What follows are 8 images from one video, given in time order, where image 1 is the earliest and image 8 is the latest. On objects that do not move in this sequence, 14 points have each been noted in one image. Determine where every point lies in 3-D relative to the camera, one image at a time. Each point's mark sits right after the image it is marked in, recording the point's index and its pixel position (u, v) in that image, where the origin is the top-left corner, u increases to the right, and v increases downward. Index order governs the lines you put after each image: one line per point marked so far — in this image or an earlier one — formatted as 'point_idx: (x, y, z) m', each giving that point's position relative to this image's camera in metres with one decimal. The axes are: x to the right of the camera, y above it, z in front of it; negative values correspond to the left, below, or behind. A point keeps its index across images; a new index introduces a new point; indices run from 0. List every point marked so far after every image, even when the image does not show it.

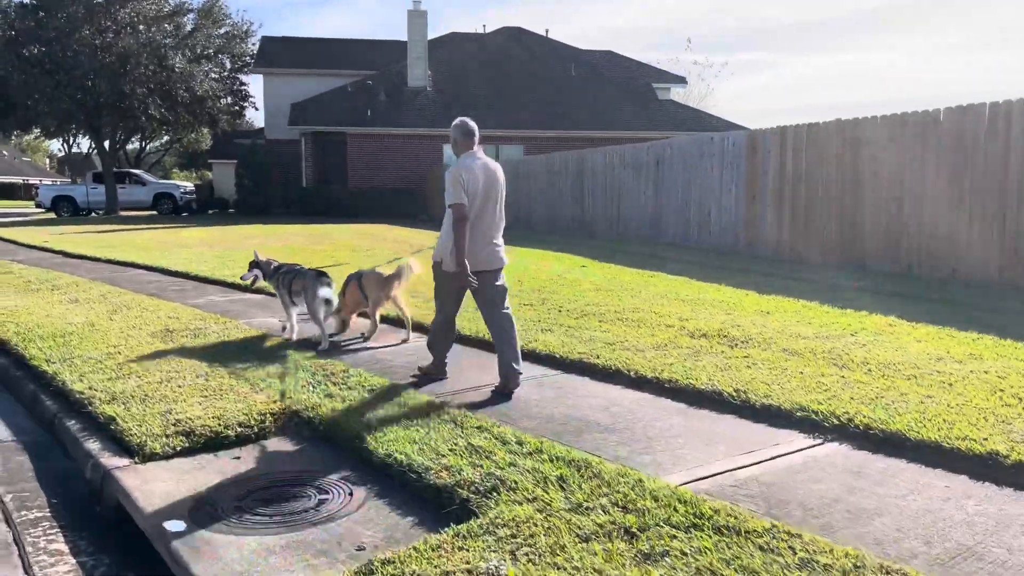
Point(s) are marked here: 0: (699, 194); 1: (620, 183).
0: (+3.2, +1.6, +13.7) m
1: (+2.2, +2.1, +16.4) m
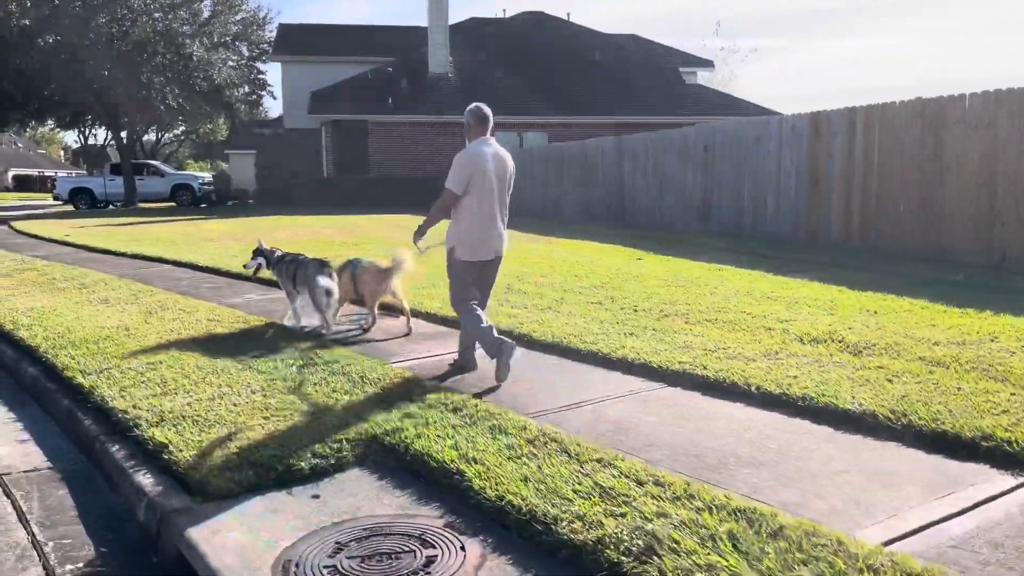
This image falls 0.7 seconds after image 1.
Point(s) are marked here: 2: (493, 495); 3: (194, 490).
0: (+3.9, +1.7, +12.9) m
1: (+2.9, +2.3, +15.7) m
2: (-0.1, -0.9, +3.4) m
3: (-1.5, -0.9, +3.7) m
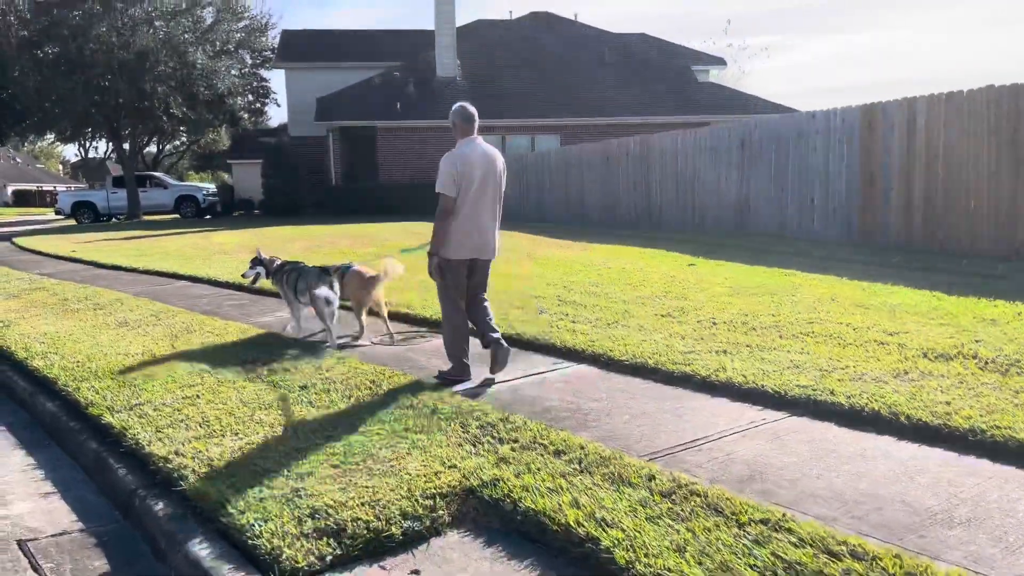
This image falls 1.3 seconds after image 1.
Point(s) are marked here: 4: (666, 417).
0: (+4.3, +1.7, +12.3) m
1: (+3.4, +2.2, +15.0) m
2: (+0.4, -0.9, +2.7) m
3: (-0.9, -1.0, +3.0) m
4: (+0.8, -0.7, +4.4) m
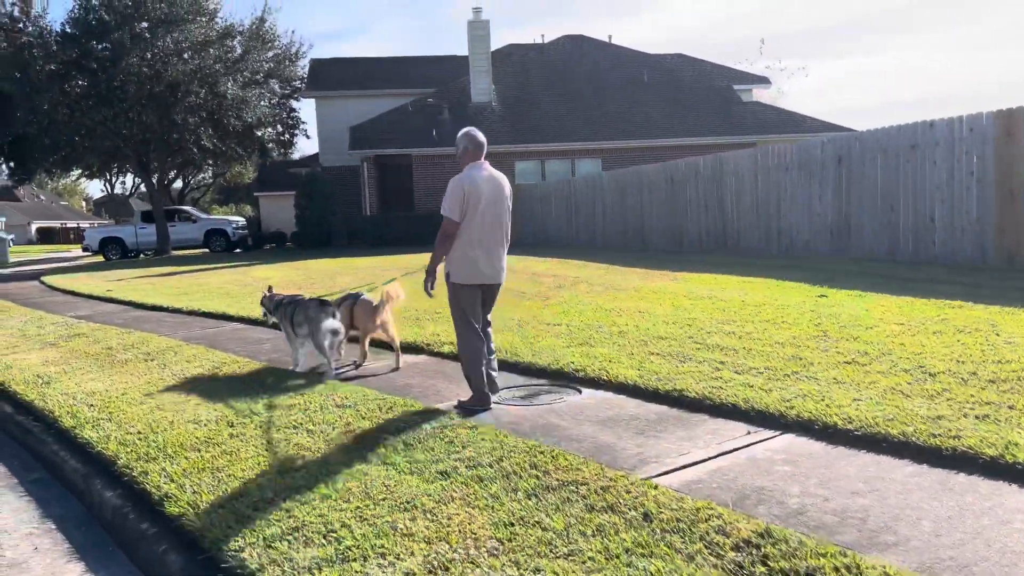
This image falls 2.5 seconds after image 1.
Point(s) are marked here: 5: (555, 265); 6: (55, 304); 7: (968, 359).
0: (+5.5, +1.2, +11.0) m
1: (+4.5, +1.7, +13.8) m
2: (+1.4, -1.1, +1.4) m
3: (0.0, -1.2, +1.8) m
4: (+1.8, -0.9, +3.1) m
5: (+0.8, +0.4, +15.0) m
6: (-8.1, -0.3, +14.5) m
7: (+3.0, -0.5, +5.2) m
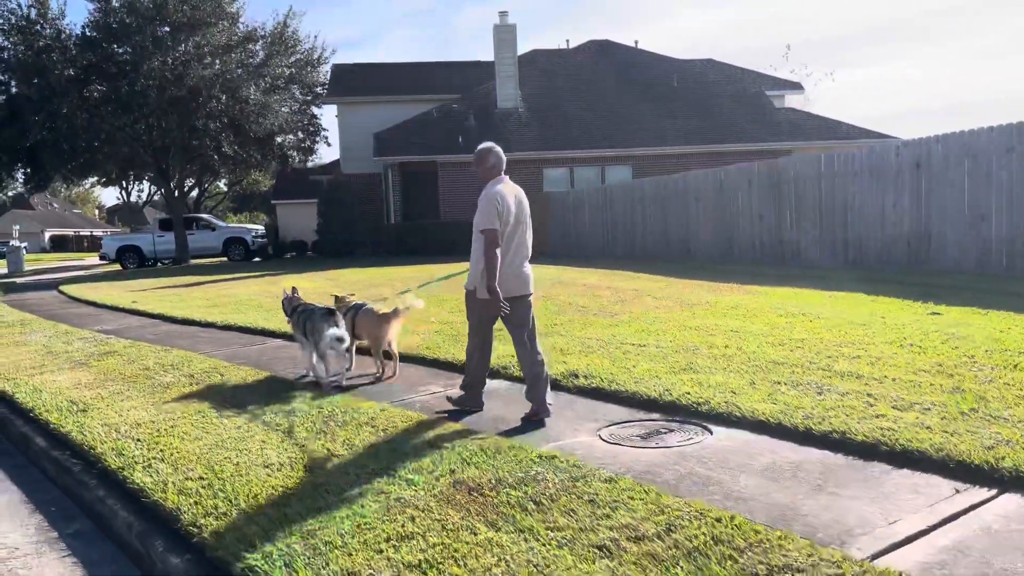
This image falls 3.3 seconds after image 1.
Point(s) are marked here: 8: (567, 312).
0: (+6.2, +1.1, +10.2) m
1: (+5.3, +1.5, +13.0) m
2: (+2.1, -1.2, +0.6) m
3: (+0.7, -1.3, +1.0) m
4: (+2.5, -1.0, +2.3) m
5: (+1.6, +0.2, +14.2) m
6: (-7.3, -0.5, +13.7) m
7: (+3.7, -0.6, +4.4) m
8: (+0.7, -0.3, +10.1) m
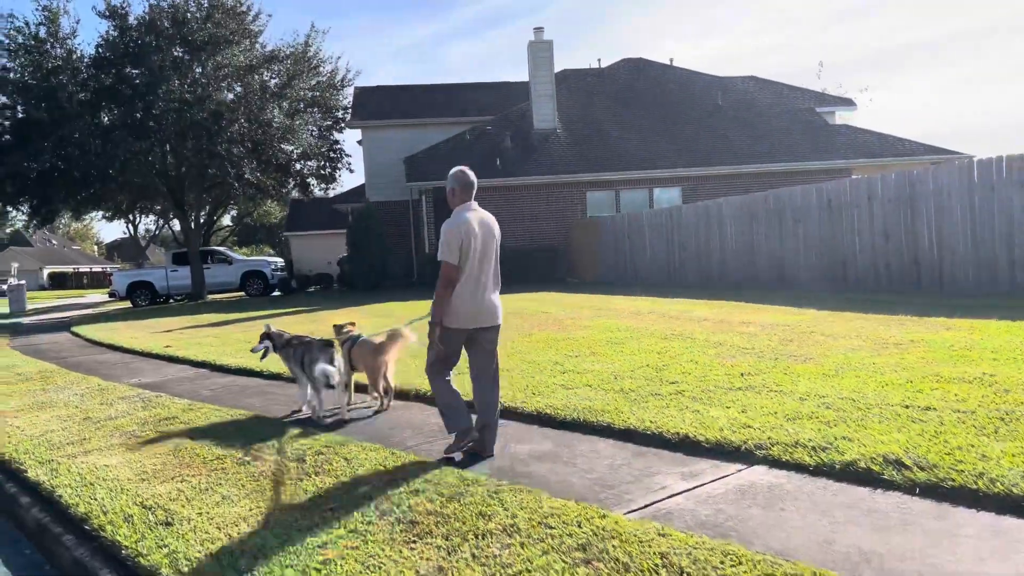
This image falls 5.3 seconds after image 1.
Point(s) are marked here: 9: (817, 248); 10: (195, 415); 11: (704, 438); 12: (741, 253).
0: (+7.7, +0.8, +8.2) m
1: (+6.8, +1.0, +11.0) m
2: (+3.6, -1.2, -1.4) m
3: (+2.3, -1.4, -1.1) m
4: (+4.0, -1.1, +0.3) m
5: (+3.1, -0.3, +12.2) m
6: (-5.8, -1.1, +11.7) m
7: (+5.2, -0.7, +2.3) m
8: (+2.2, -0.7, +8.1) m
9: (+5.6, +0.7, +14.9) m
10: (-2.8, -1.1, +7.1) m
11: (+1.2, -1.0, +5.1) m
12: (+4.9, +0.8, +17.5) m
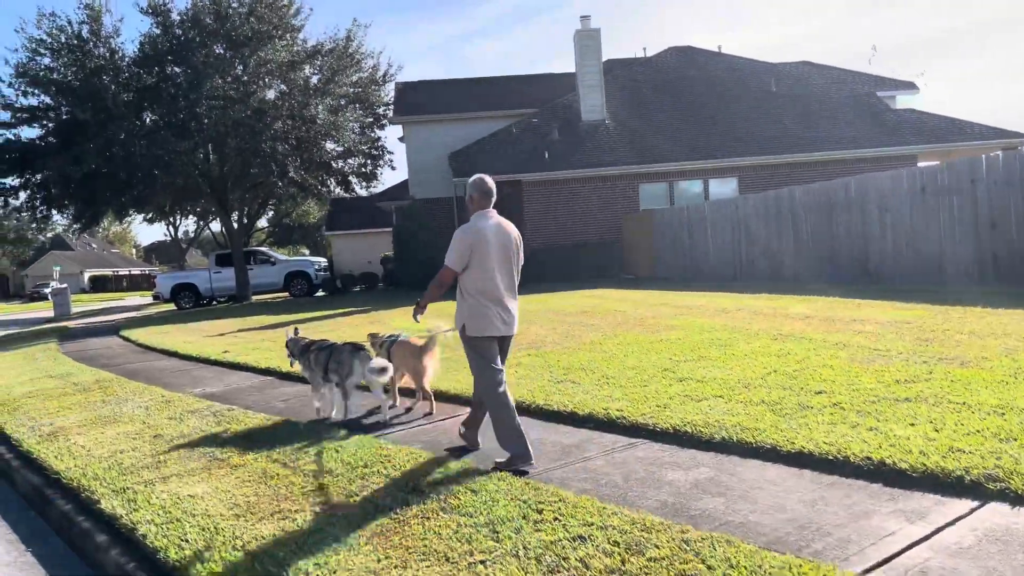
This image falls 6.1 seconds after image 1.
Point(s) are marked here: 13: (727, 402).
0: (+8.7, +0.9, +7.1) m
1: (+7.9, +1.2, +9.9) m
2: (+4.2, -1.2, -2.4) m
3: (+2.9, -1.4, -2.0) m
4: (+4.7, -1.0, -0.7) m
5: (+4.2, -0.2, +11.2) m
6: (-4.7, -1.2, +11.1) m
7: (+5.9, -0.6, +1.3) m
8: (+3.2, -0.6, +7.2) m
9: (+6.8, +0.9, +13.8) m
10: (-1.9, -1.2, +6.4) m
11: (+2.1, -0.9, +4.3) m
12: (+6.2, +0.9, +16.5) m
13: (+1.6, -0.9, +6.1) m
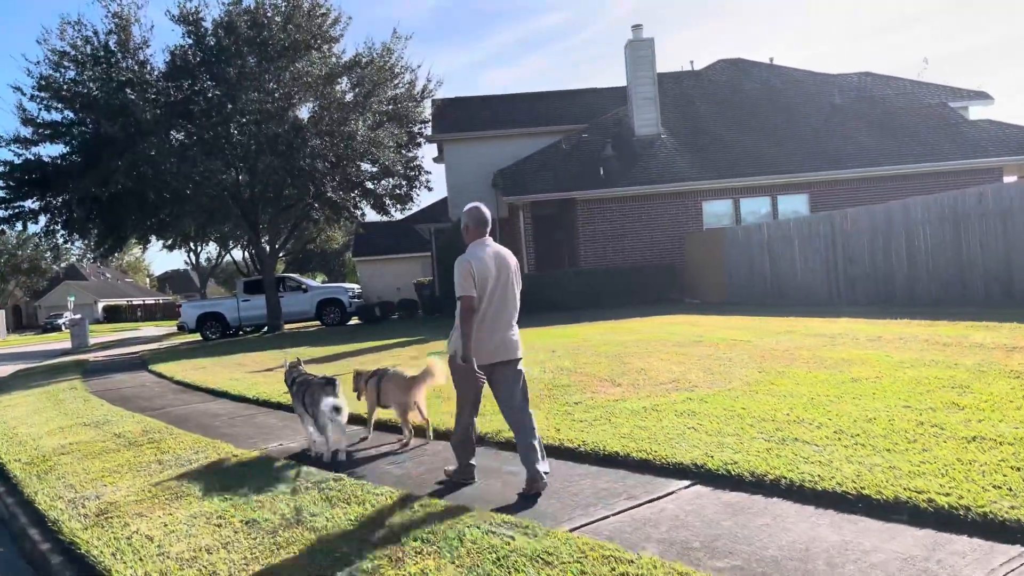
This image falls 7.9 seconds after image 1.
0: (+10.1, +0.8, +5.1) m
1: (+9.3, +1.0, +8.0) m
2: (+5.6, -1.0, -4.4) m
3: (+4.2, -1.2, -3.9) m
4: (+6.1, -0.9, -2.7) m
5: (+5.7, -0.5, +9.3) m
6: (-3.3, -1.5, +9.2) m
7: (+7.3, -0.6, -0.7) m
8: (+4.6, -0.8, +5.2) m
9: (+8.3, +0.5, +11.9) m
10: (-0.5, -1.3, +4.5) m
11: (+3.5, -1.0, +2.3) m
12: (+7.7, +0.5, +14.5) m
13: (+3.0, -1.0, +4.2) m
